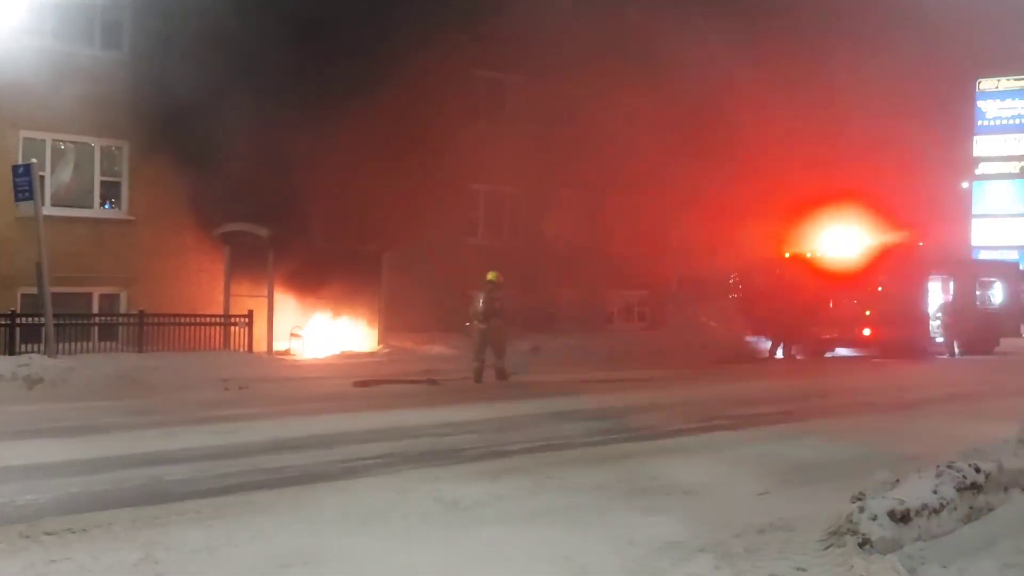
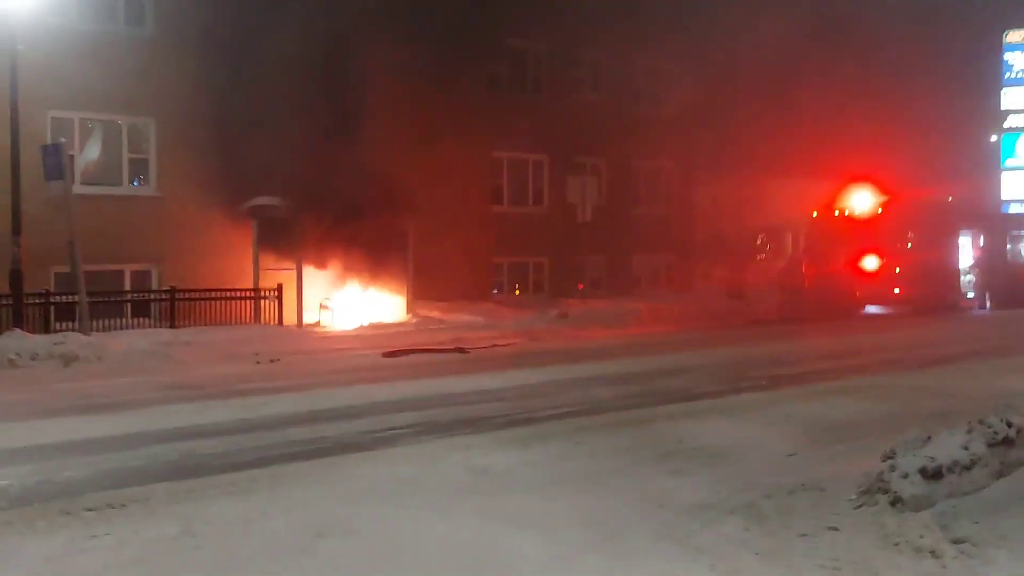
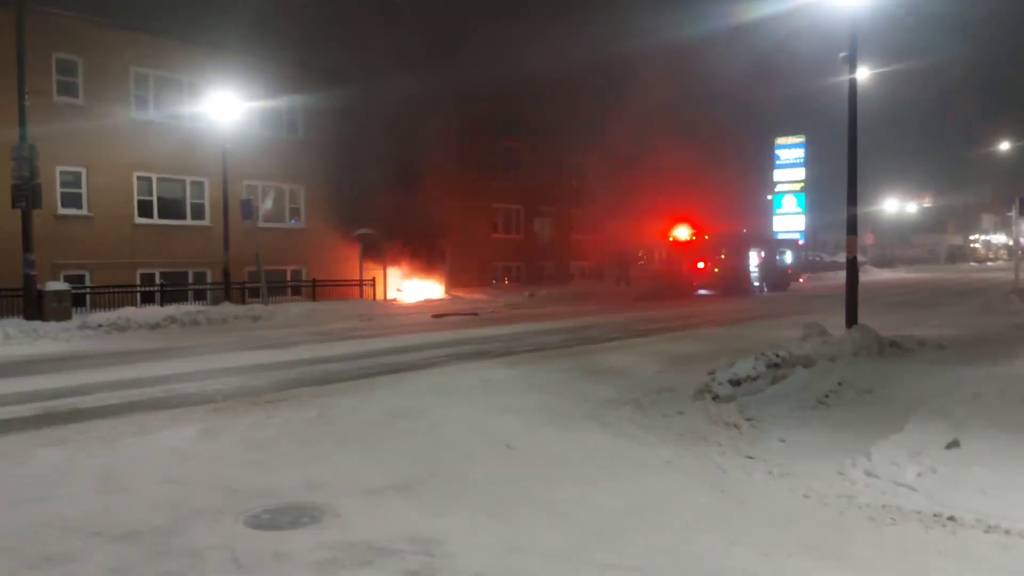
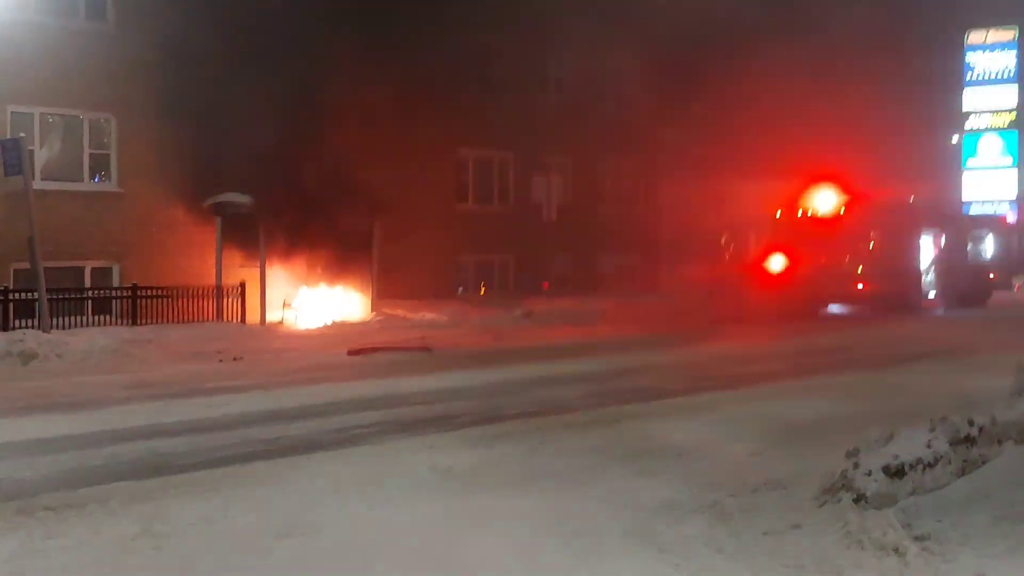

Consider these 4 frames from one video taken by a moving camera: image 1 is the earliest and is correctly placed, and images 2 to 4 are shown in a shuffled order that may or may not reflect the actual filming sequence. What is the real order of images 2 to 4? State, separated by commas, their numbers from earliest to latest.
4, 2, 3
